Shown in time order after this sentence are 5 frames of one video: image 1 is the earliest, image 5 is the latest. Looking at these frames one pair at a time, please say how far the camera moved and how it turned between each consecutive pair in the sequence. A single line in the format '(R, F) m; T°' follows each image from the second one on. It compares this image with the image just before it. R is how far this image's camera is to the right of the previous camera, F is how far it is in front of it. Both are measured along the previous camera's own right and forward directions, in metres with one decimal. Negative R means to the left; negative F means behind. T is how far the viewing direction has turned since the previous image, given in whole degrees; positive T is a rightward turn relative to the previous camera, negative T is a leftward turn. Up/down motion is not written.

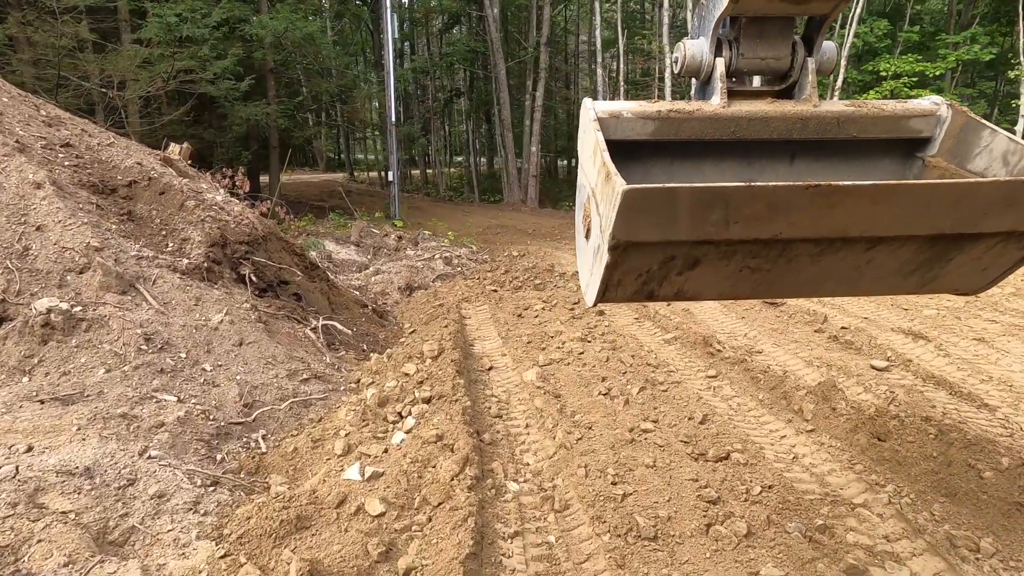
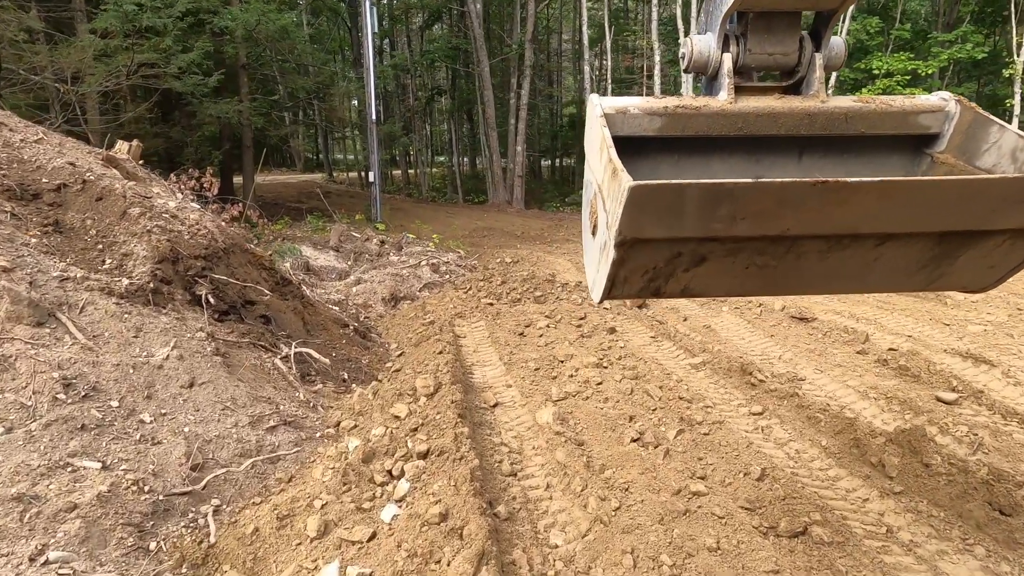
(-0.2, +0.7) m; +2°
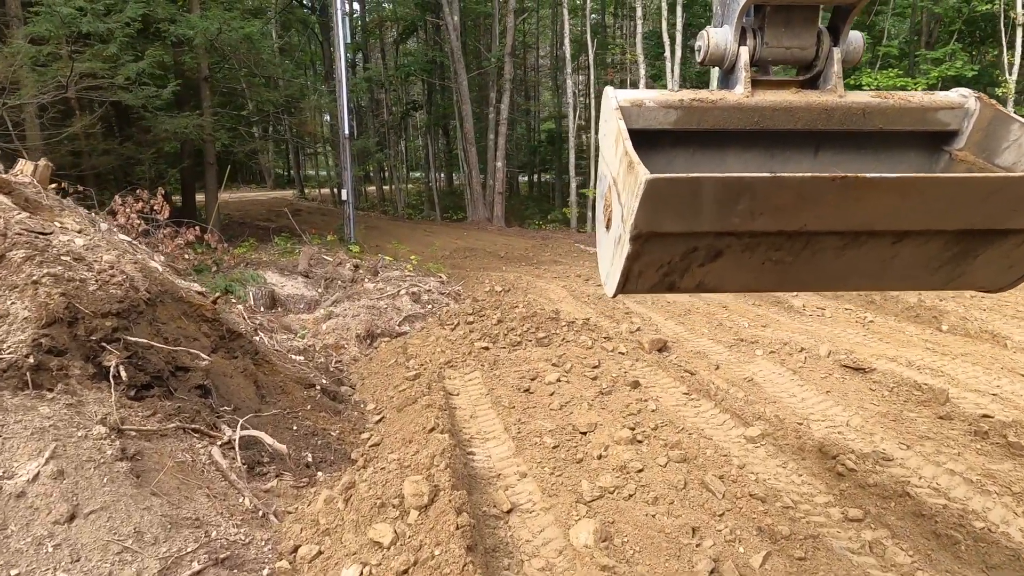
(-0.2, +1.0) m; +3°
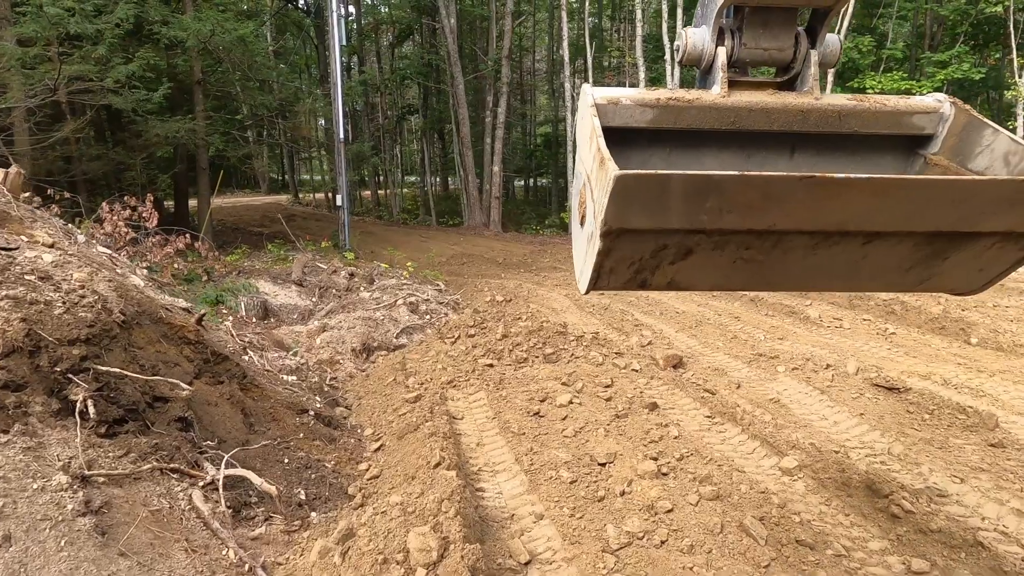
(-0.1, +0.3) m; 0°
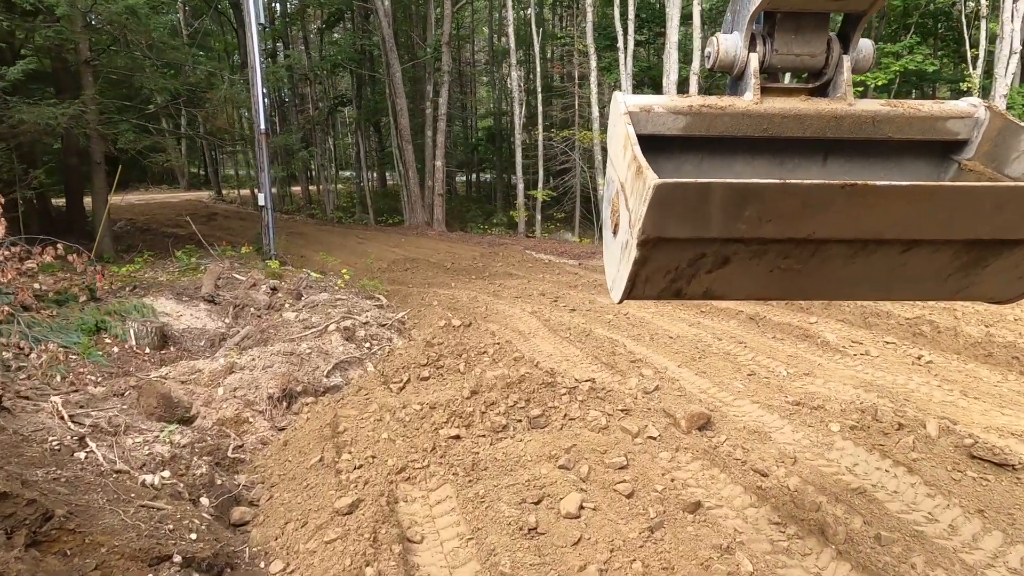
(-0.2, +1.5) m; +6°
